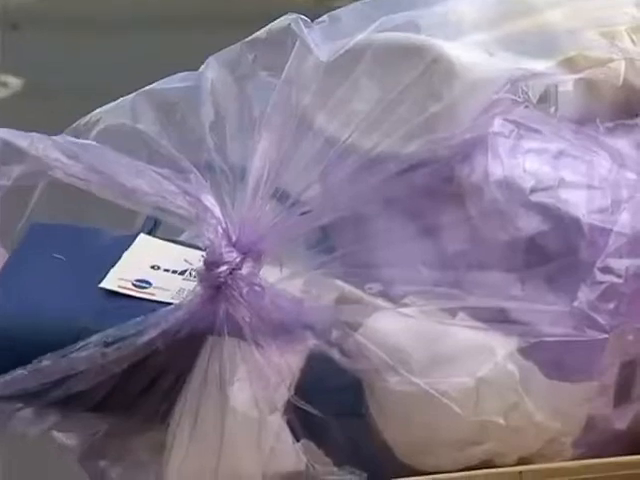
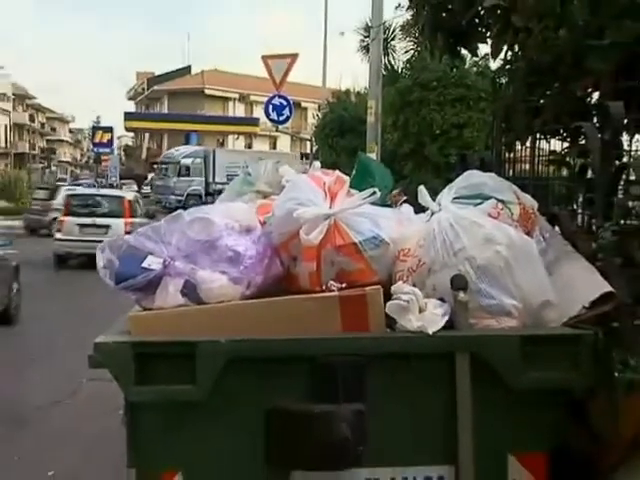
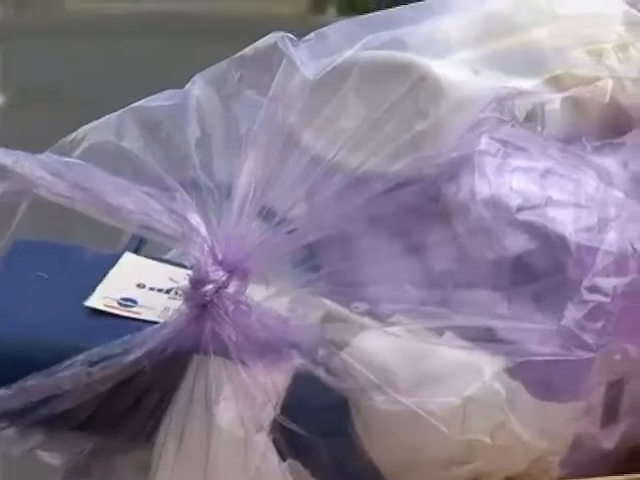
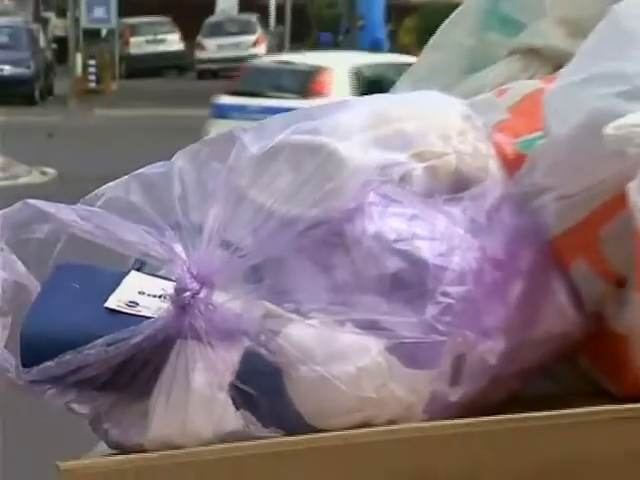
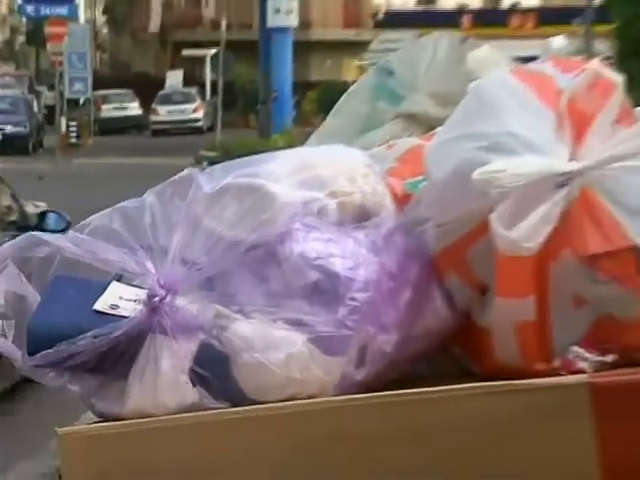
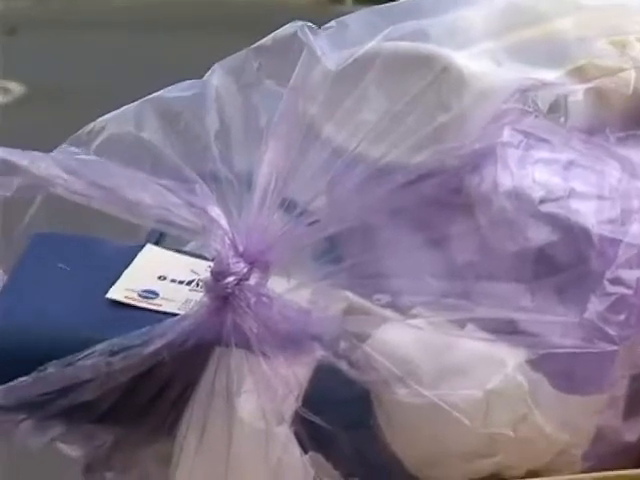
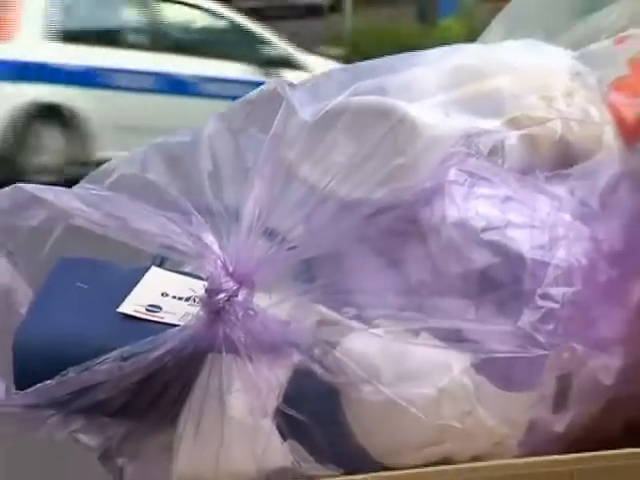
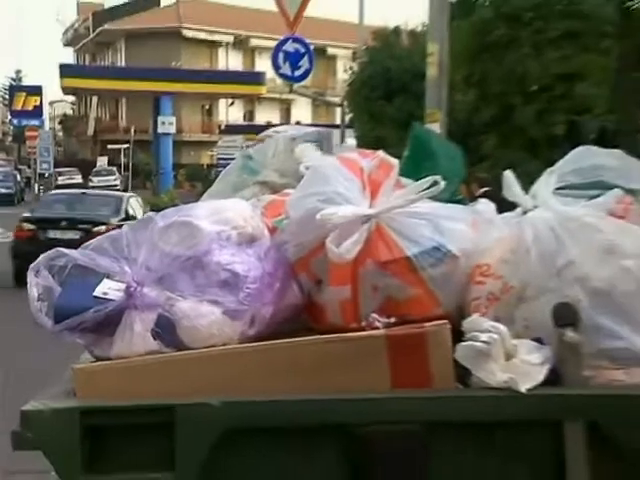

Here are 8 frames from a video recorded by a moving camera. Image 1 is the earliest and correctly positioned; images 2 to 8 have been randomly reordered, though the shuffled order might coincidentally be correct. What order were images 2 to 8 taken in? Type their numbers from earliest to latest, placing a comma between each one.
3, 6, 7, 4, 5, 8, 2
